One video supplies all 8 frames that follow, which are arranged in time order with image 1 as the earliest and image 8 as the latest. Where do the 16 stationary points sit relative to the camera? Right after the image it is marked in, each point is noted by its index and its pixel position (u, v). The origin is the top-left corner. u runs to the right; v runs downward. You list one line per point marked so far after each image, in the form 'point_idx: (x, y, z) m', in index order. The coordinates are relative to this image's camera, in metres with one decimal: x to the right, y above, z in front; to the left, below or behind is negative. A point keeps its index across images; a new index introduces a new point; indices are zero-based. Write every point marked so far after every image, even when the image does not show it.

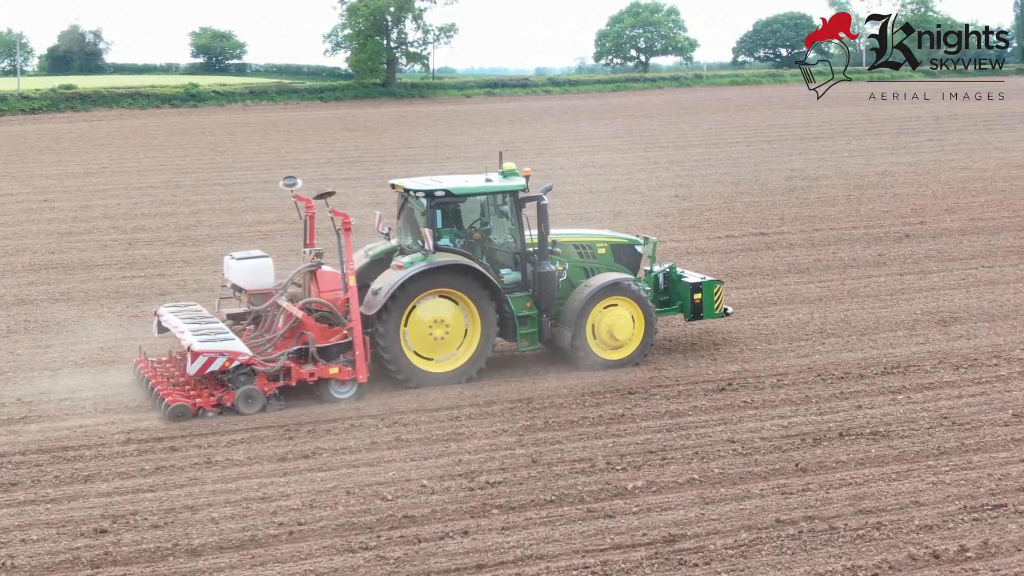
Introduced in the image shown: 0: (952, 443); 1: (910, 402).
0: (+2.0, -0.7, +6.9) m
1: (+2.0, -0.6, +7.7) m
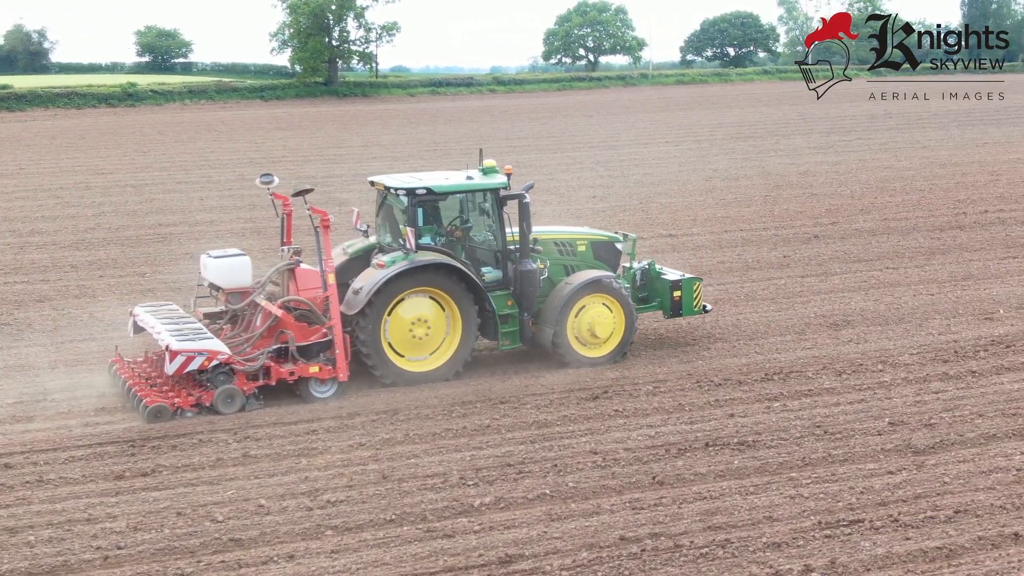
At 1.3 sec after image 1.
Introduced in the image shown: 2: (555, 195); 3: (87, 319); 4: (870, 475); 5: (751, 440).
0: (+1.4, -0.7, +6.7) m
1: (+1.4, -0.6, +7.5) m
2: (+0.5, +1.1, +17.4) m
3: (-2.8, -0.2, +10.1) m
4: (+1.5, -0.8, +6.4) m
5: (+1.1, -0.7, +6.9) m
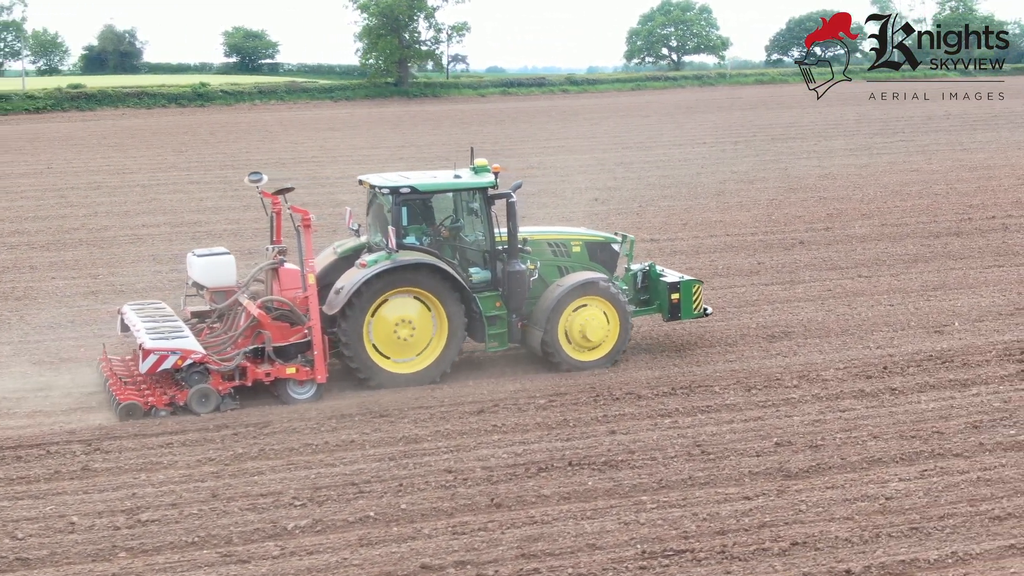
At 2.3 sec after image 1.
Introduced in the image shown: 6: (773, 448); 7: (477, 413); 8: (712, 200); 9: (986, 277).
0: (+0.7, -0.8, +6.3) m
1: (+0.7, -0.7, +7.1) m
2: (+0.5, +1.0, +17.1) m
3: (-3.3, -0.2, +9.9) m
4: (+0.8, -0.8, +6.0) m
5: (+0.5, -0.8, +6.5) m
6: (+1.2, -0.7, +6.7) m
7: (-0.2, -0.6, +7.4) m
8: (+2.2, +1.0, +16.7) m
9: (+3.5, +0.1, +11.3) m
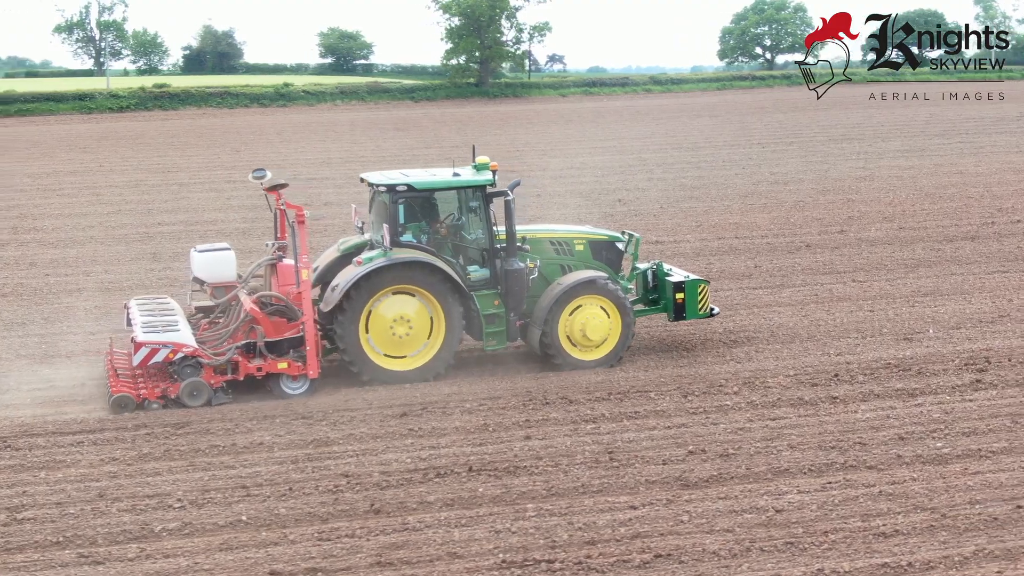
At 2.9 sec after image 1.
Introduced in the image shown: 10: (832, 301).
0: (+0.3, -0.8, +6.2) m
1: (+0.4, -0.7, +6.9) m
2: (+0.8, +1.0, +16.9) m
3: (-3.5, -0.2, +10.0) m
4: (+0.4, -0.9, +5.8) m
5: (0.0, -0.8, +6.4) m
6: (+0.7, -0.7, +6.6) m
7: (-0.5, -0.6, +7.3) m
8: (+2.5, +0.9, +16.4) m
9: (+3.4, 0.0, +10.9) m
10: (+2.2, -0.1, +10.3) m
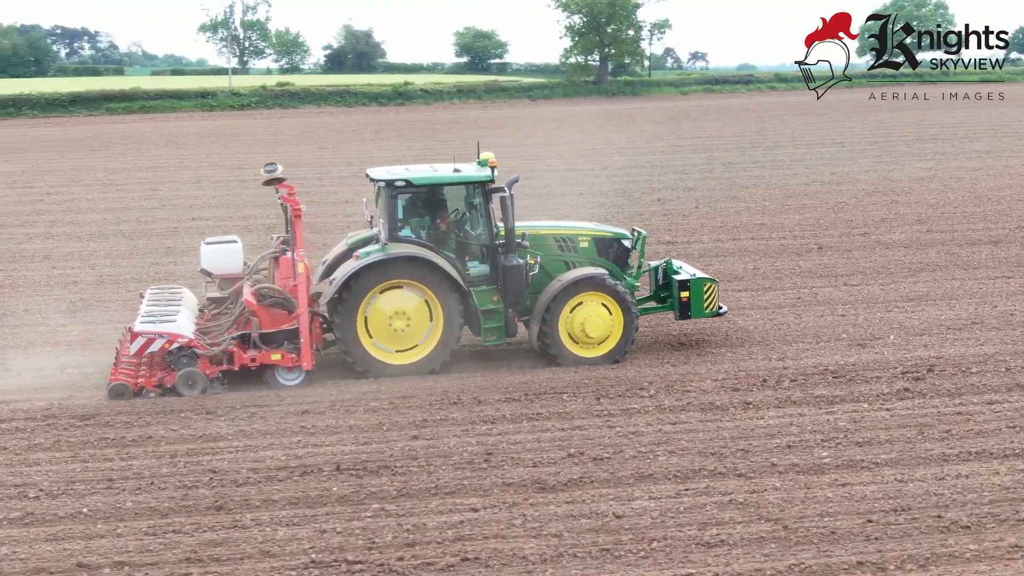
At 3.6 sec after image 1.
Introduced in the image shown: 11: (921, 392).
0: (-0.3, -0.8, +6.1) m
1: (-0.2, -0.7, +6.9) m
2: (+1.3, +1.0, +16.8) m
3: (-3.7, -0.1, +10.3) m
4: (-0.3, -0.9, +5.8) m
5: (-0.5, -0.8, +6.4) m
6: (+0.2, -0.7, +6.5) m
7: (-1.0, -0.6, +7.3) m
8: (+2.9, +0.9, +16.1) m
9: (+3.3, 0.0, +10.6) m
10: (+2.0, -0.1, +10.1) m
11: (+2.0, -0.5, +7.6) m
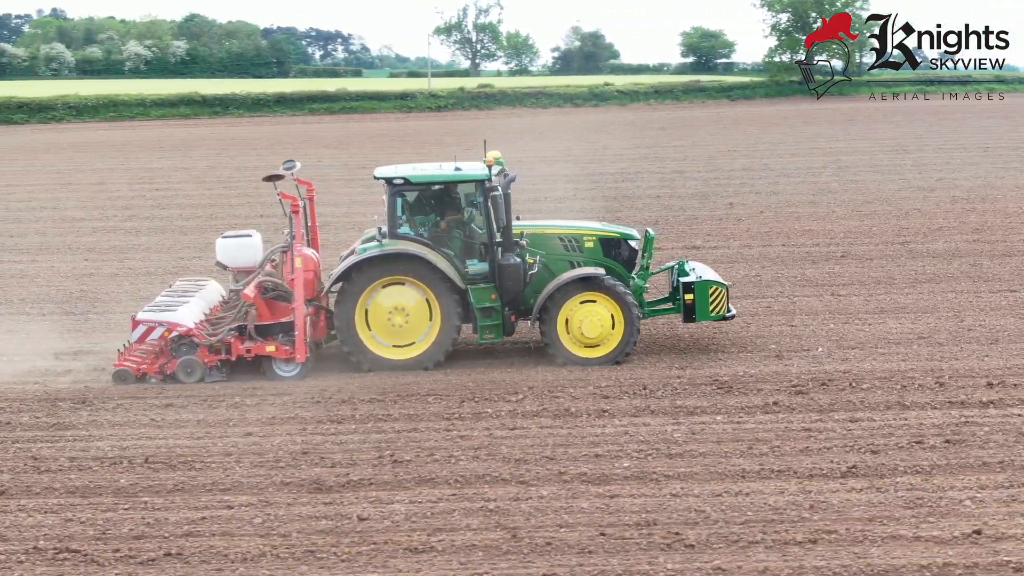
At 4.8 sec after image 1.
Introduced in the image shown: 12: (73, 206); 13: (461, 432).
0: (-1.2, -0.8, +6.2) m
1: (-1.0, -0.7, +7.0) m
2: (+2.1, +1.0, +16.5) m
3: (-3.8, -0.1, +10.9) m
4: (-1.2, -0.9, +5.9) m
5: (-1.4, -0.8, +6.6) m
6: (-0.7, -0.8, +6.5) m
7: (-1.7, -0.6, +7.5) m
8: (+3.5, +0.8, +15.6) m
9: (+3.1, -0.1, +10.1) m
10: (+1.7, -0.2, +9.8) m
11: (+1.3, -0.6, +7.3) m
12: (-4.9, +0.9, +17.0) m
13: (-0.2, -0.7, +7.0) m
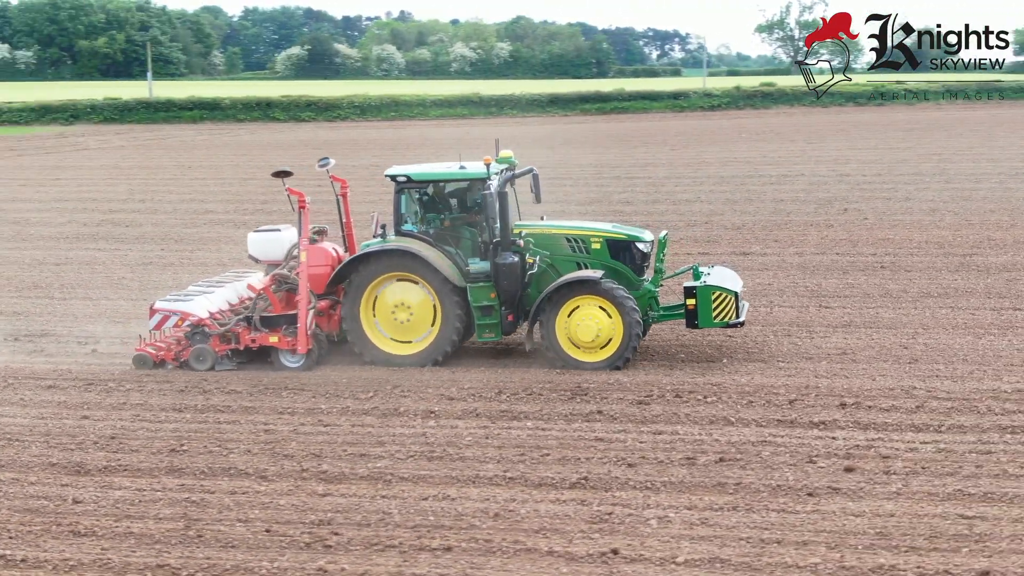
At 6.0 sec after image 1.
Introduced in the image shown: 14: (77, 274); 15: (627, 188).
0: (-2.3, -0.8, +6.7) m
1: (-1.8, -0.6, +7.3) m
2: (+3.3, +0.9, +16.0) m
3: (-3.8, +0.1, +11.8) m
4: (-2.3, -0.8, +6.4) m
5: (-2.4, -0.7, +7.0) m
6: (-1.7, -0.7, +6.8) m
7: (-2.5, -0.5, +8.1) m
8: (+4.5, +0.7, +14.8) m
9: (+2.8, -0.2, +9.5) m
10: (+1.4, -0.2, +9.5) m
11: (+0.5, -0.6, +7.2) m
12: (-3.4, +1.1, +18.0) m
13: (-1.1, -0.7, +7.2) m
14: (-3.5, +0.1, +12.1) m
15: (+1.5, +1.3, +18.9) m
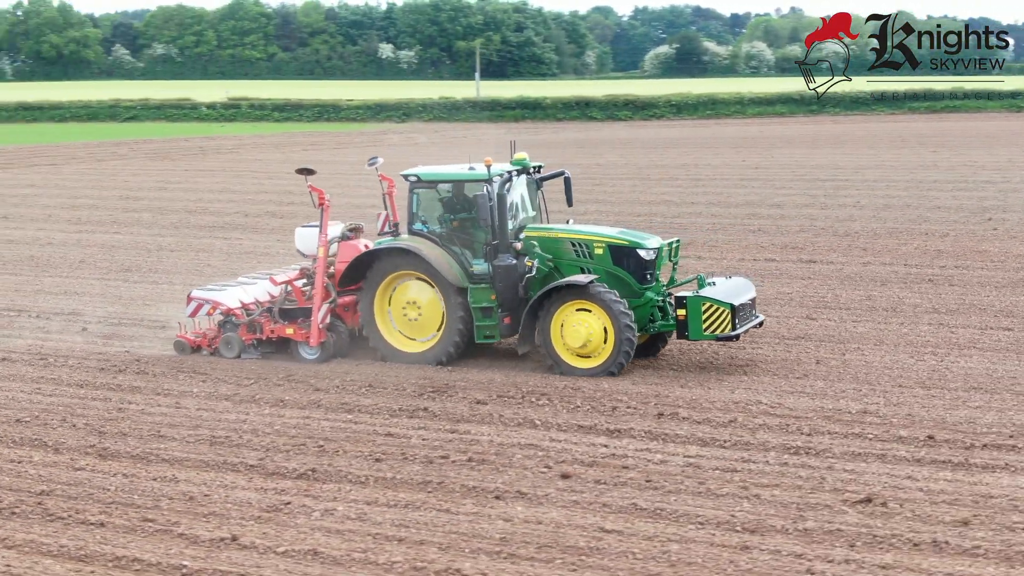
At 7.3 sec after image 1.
0: (-3.2, -0.7, +7.6) m
1: (-2.6, -0.6, +8.1) m
2: (+4.6, +0.7, +15.1) m
3: (-3.3, +0.2, +12.9) m
4: (-3.3, -0.7, +7.3) m
5: (-3.1, -0.6, +7.9) m
6: (-2.5, -0.7, +7.6) m
7: (-3.0, -0.4, +9.0) m
8: (+5.5, +0.5, +13.7) m
9: (+2.4, -0.3, +9.0) m
10: (+1.1, -0.3, +9.4) m
11: (-0.4, -0.6, +7.3) m
12: (-1.3, +1.2, +18.8) m
13: (-1.9, -0.6, +7.8) m
14: (-2.9, +0.2, +13.1) m
15: (+3.7, +1.2, +18.4) m
